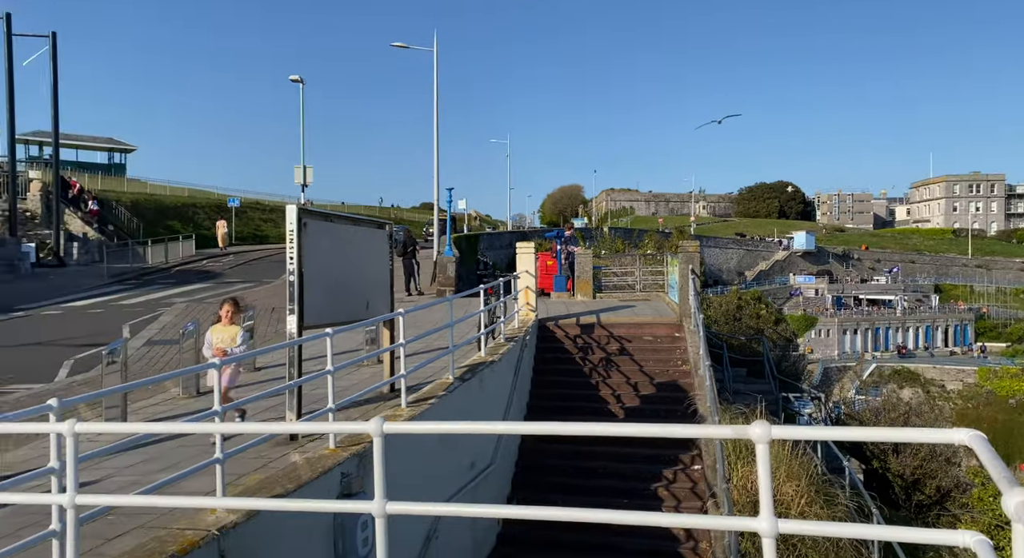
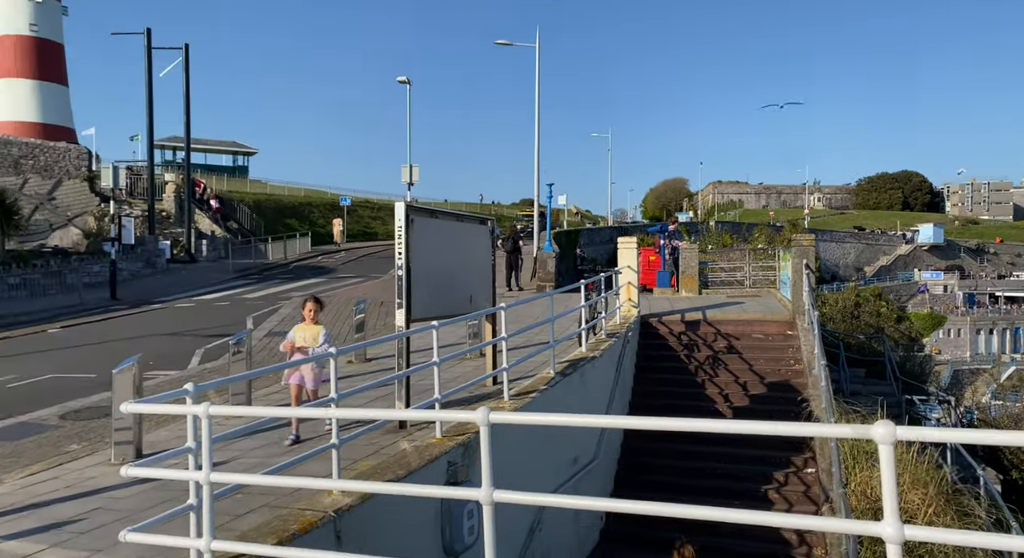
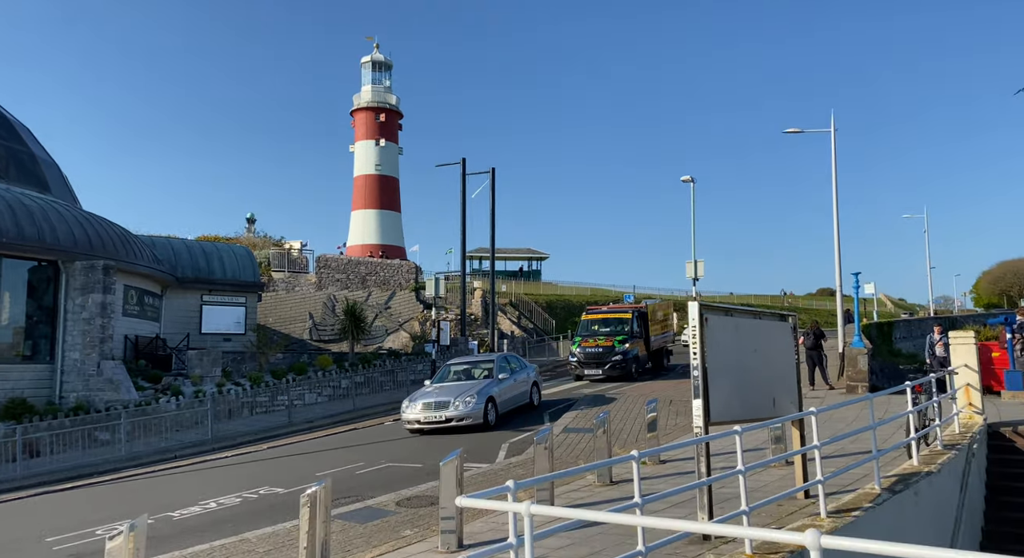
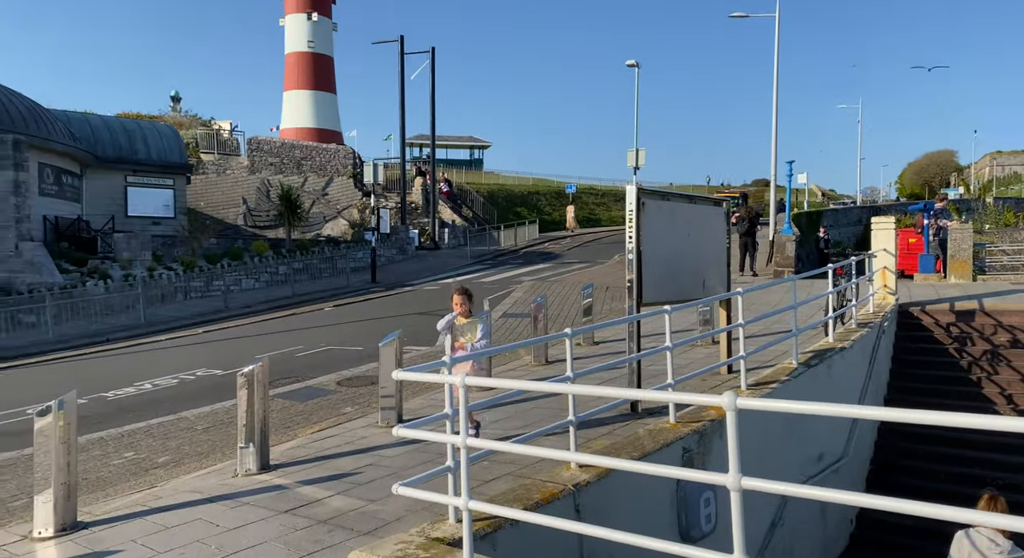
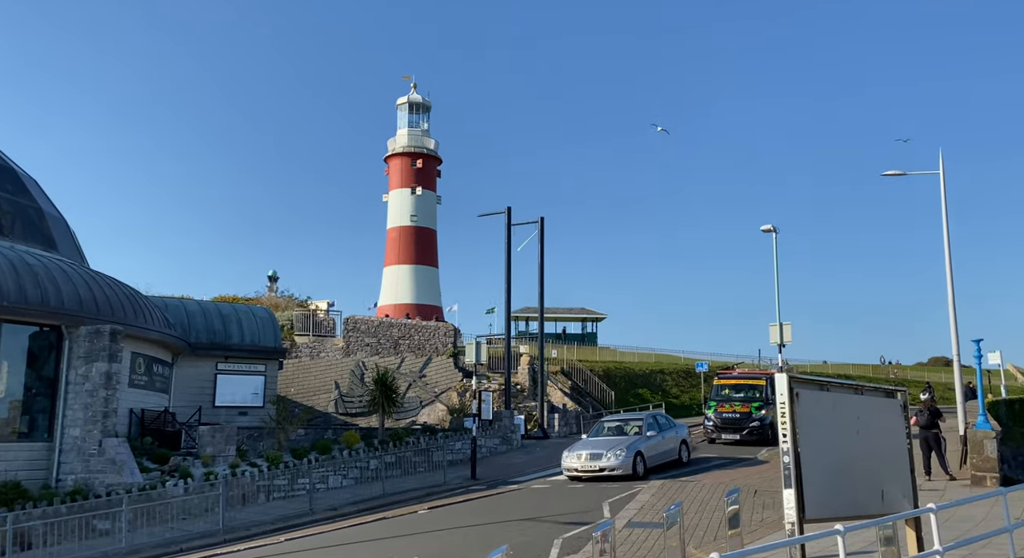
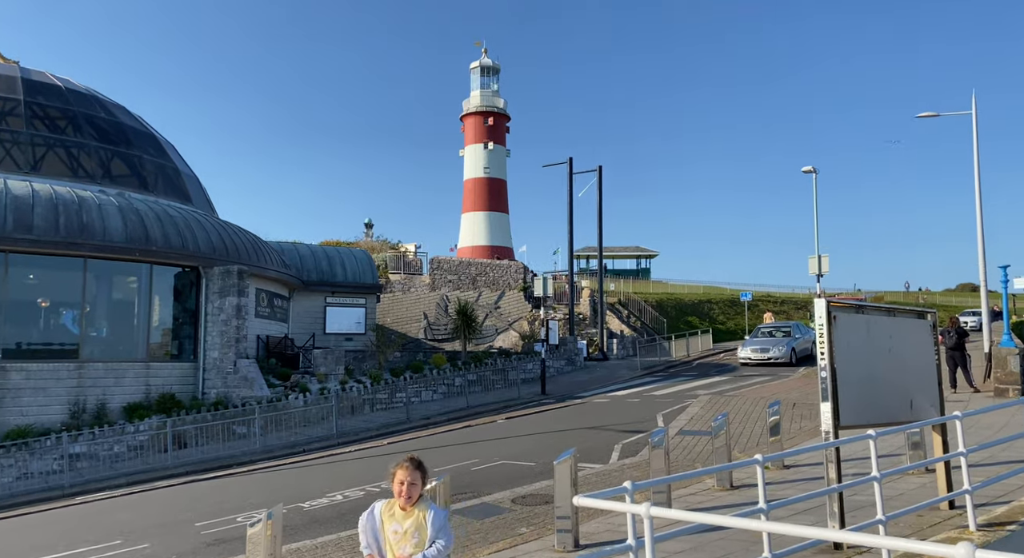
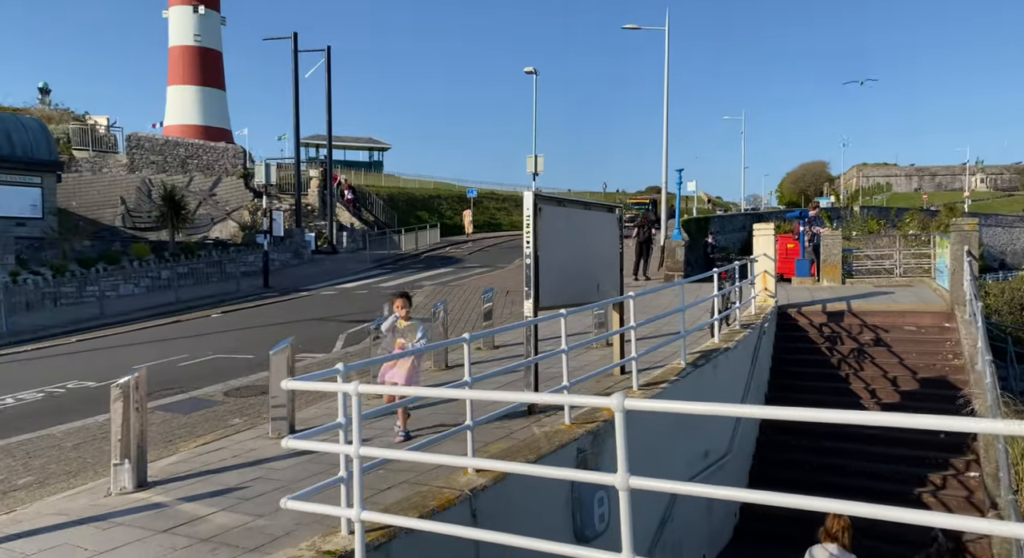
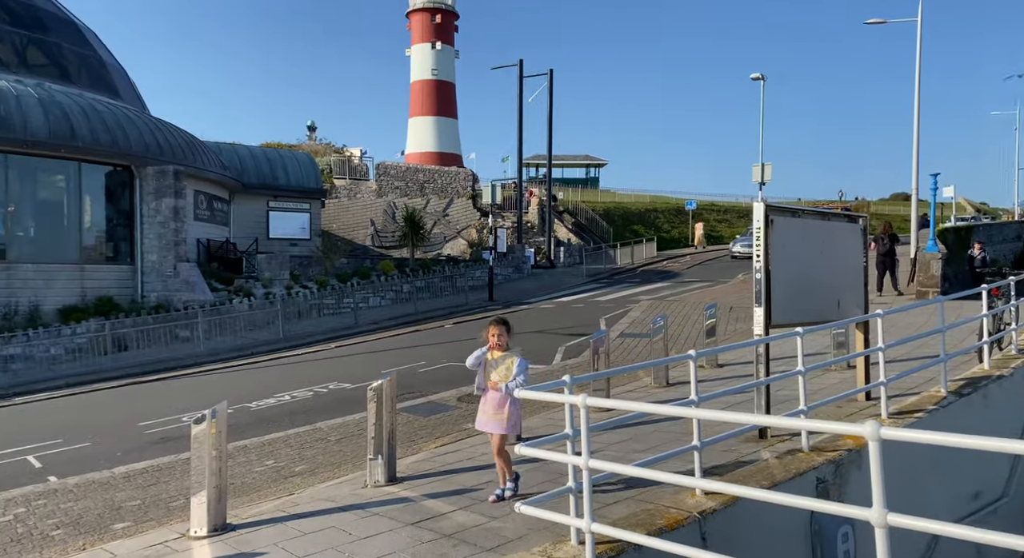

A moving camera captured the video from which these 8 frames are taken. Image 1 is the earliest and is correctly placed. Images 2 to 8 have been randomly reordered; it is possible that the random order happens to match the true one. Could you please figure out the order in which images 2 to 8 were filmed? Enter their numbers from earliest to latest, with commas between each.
2, 7, 4, 8, 6, 5, 3
